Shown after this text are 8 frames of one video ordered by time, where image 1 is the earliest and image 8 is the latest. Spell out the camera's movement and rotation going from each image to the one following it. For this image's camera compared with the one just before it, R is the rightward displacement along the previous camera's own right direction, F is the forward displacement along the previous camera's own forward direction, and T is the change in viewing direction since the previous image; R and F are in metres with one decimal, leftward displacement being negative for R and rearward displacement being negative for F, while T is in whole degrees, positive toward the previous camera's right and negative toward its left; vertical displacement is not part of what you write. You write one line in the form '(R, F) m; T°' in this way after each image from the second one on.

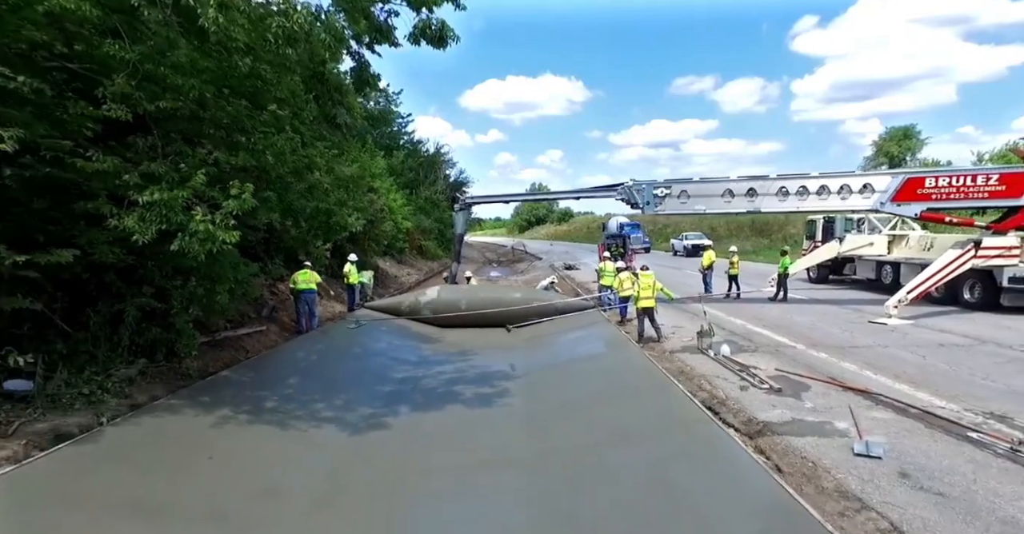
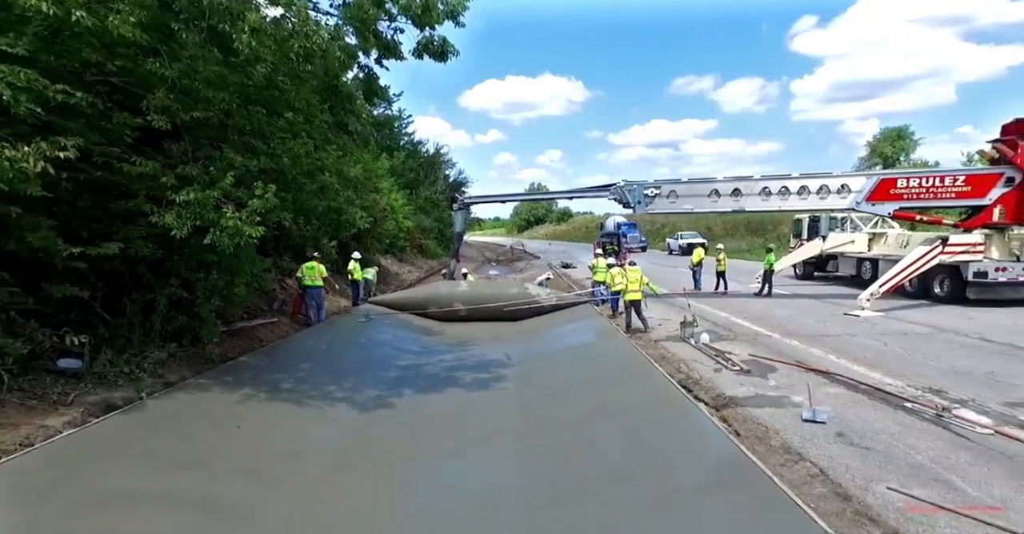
(+0.1, -0.7) m; 0°
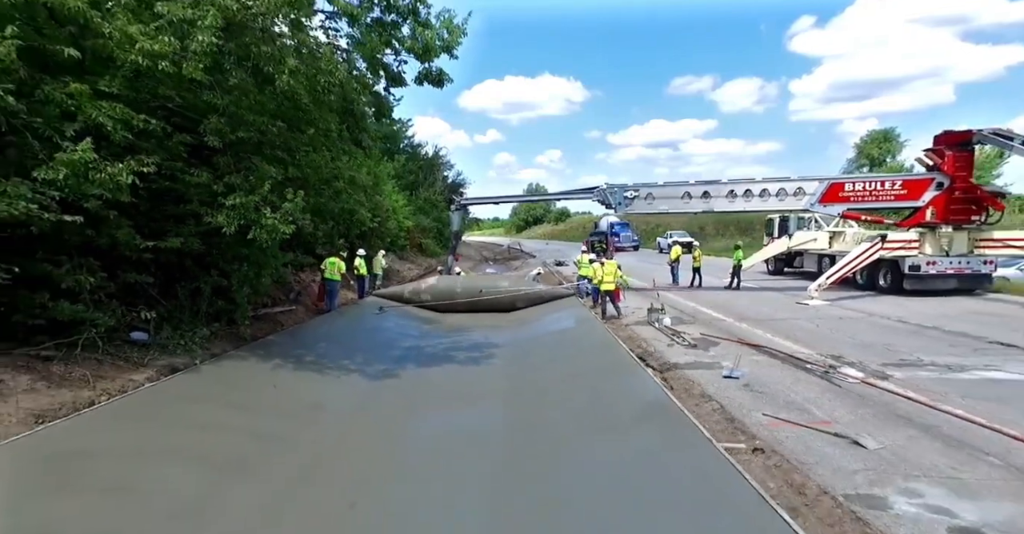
(+0.2, -1.4) m; 0°
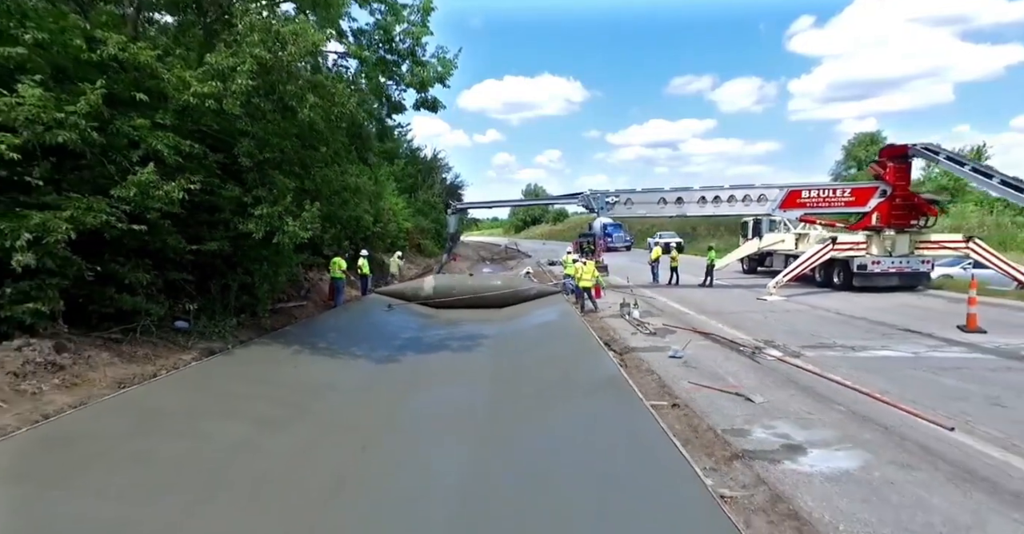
(+0.3, -1.4) m; 0°
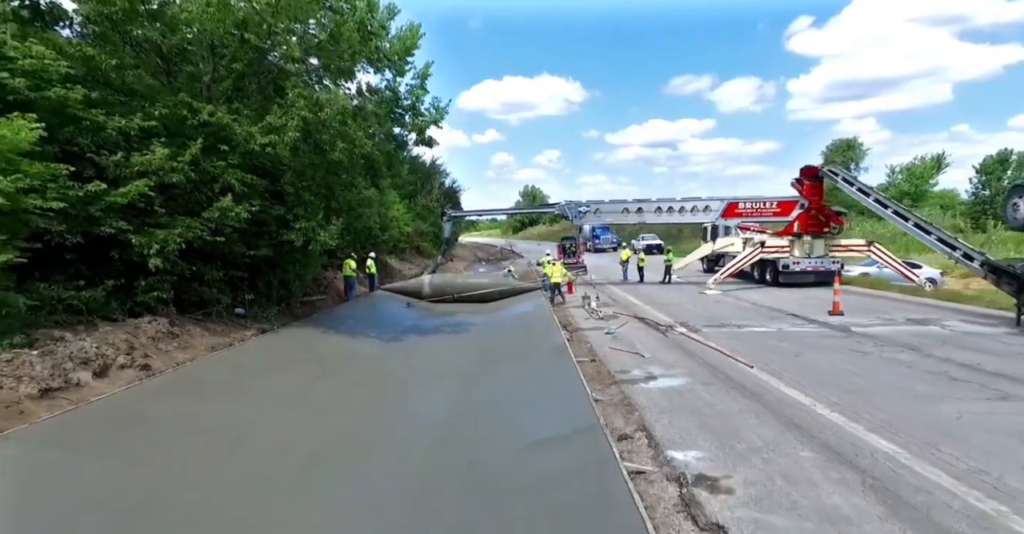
(+0.5, -2.8) m; 0°
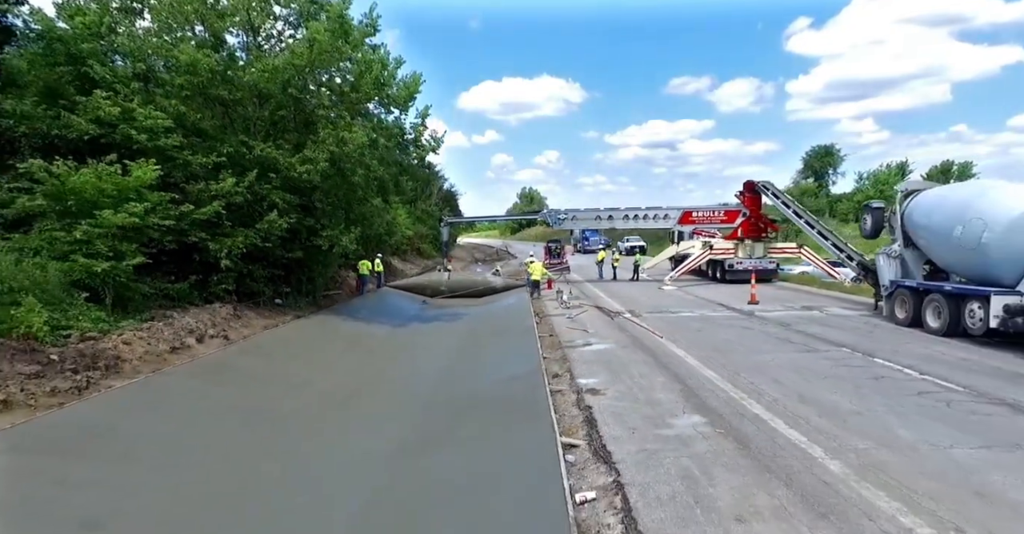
(+0.5, -2.9) m; 0°
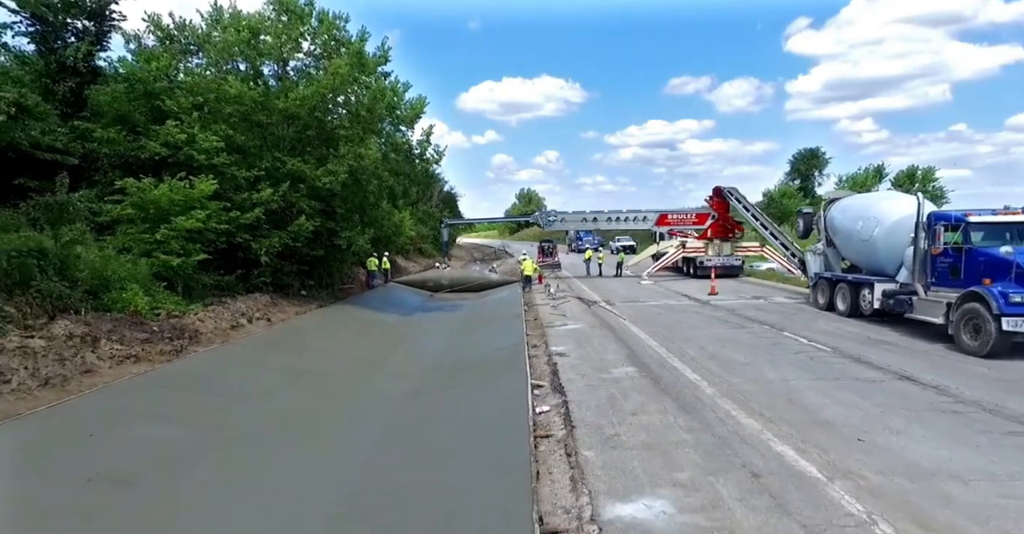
(+0.2, -2.2) m; 0°
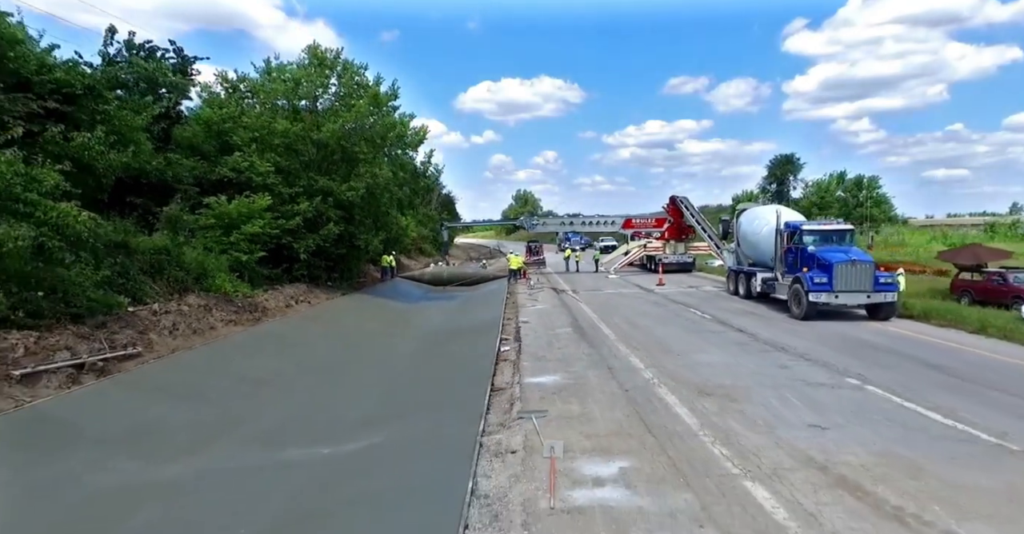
(+0.5, -3.8) m; 0°
